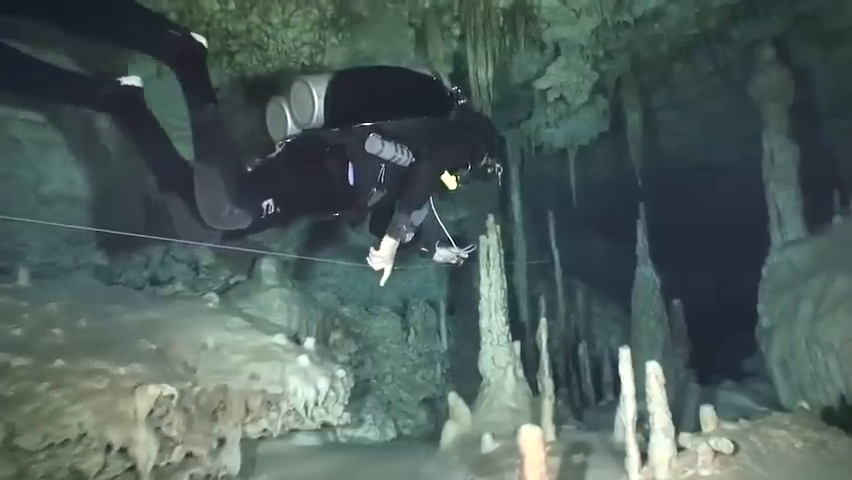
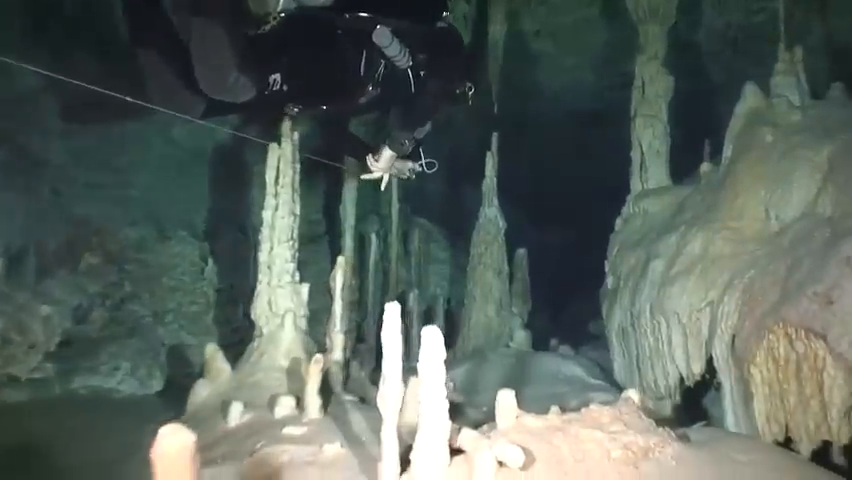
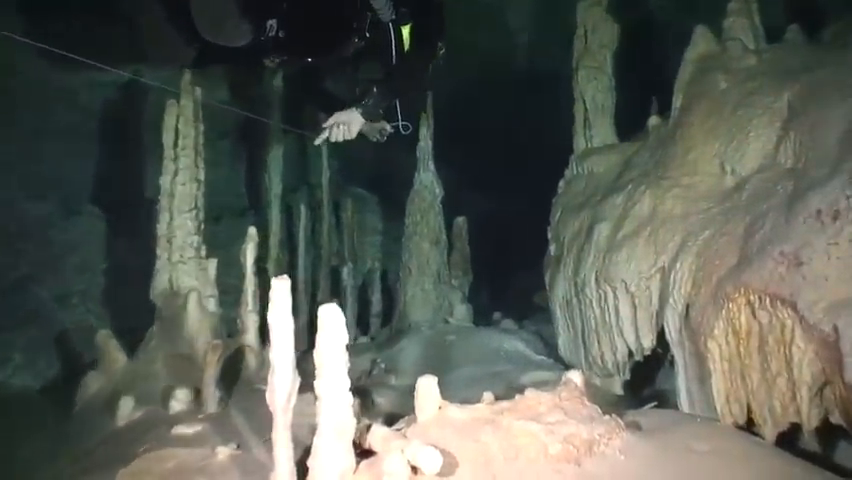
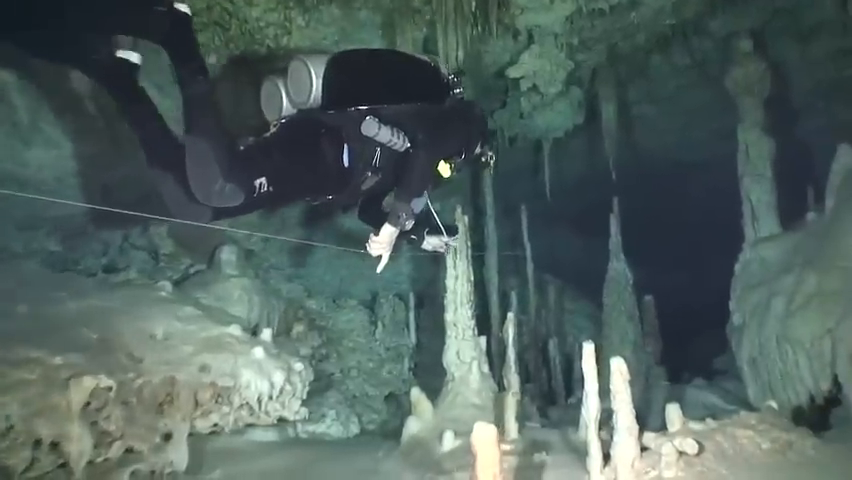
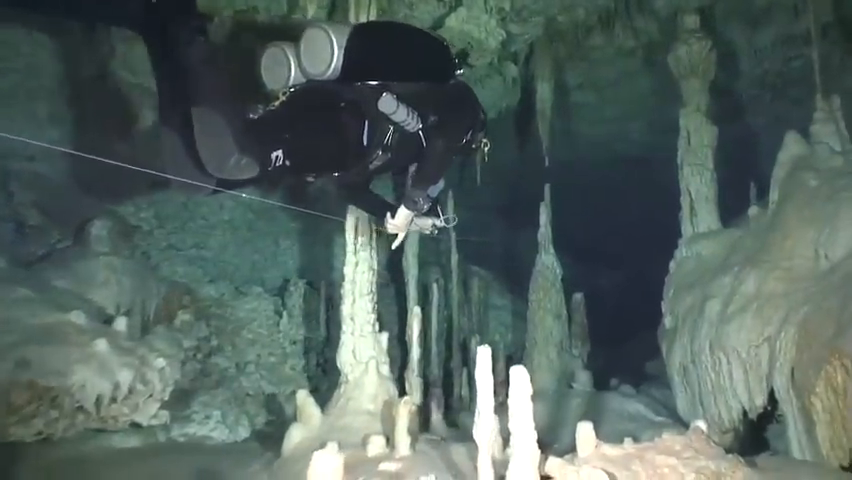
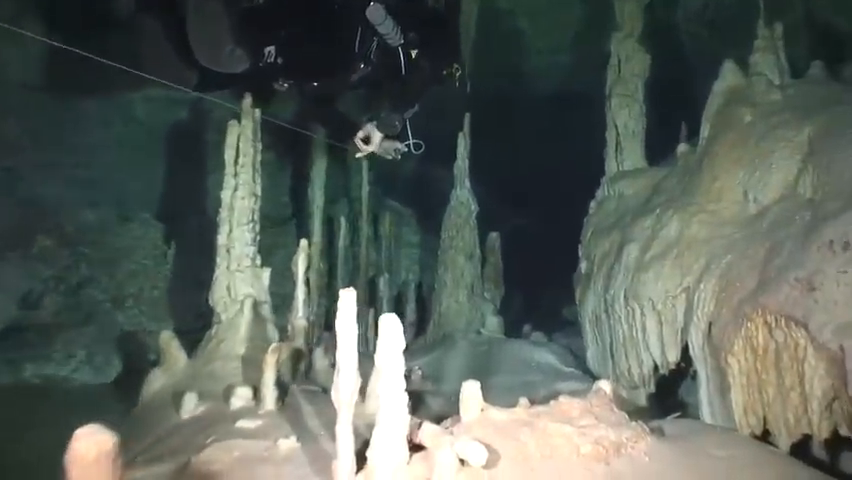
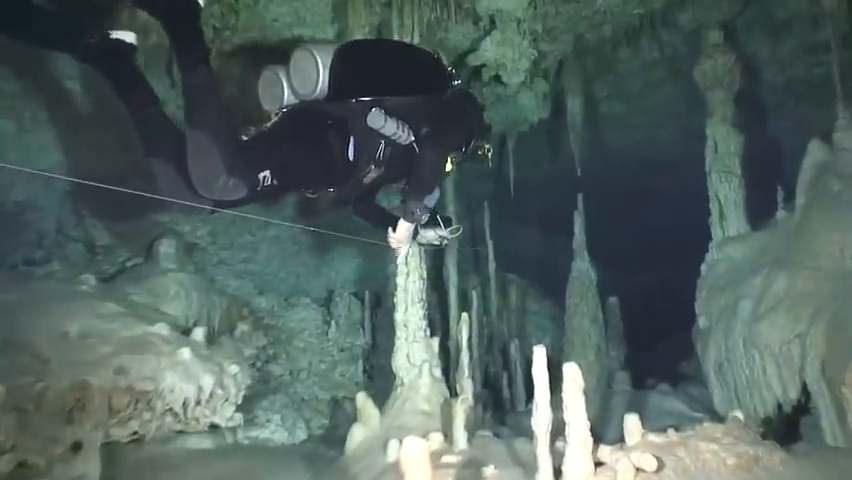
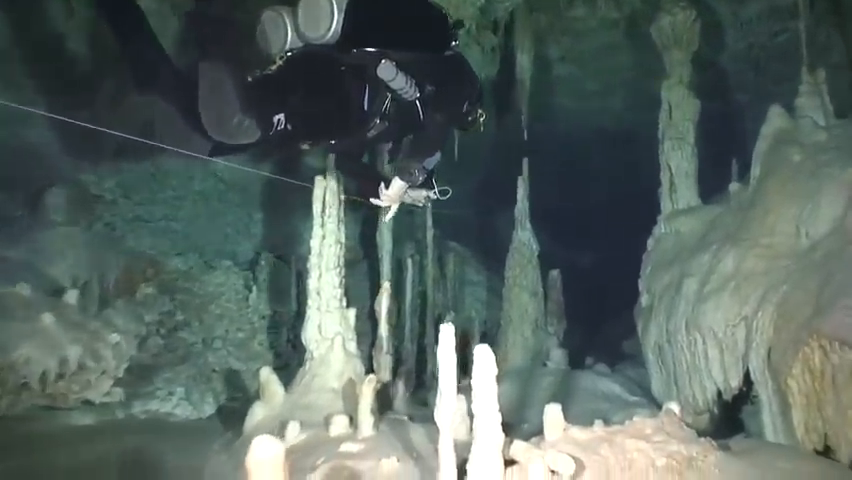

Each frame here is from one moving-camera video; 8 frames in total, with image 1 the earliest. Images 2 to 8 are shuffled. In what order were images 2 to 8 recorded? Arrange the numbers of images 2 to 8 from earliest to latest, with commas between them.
4, 7, 5, 8, 2, 6, 3
